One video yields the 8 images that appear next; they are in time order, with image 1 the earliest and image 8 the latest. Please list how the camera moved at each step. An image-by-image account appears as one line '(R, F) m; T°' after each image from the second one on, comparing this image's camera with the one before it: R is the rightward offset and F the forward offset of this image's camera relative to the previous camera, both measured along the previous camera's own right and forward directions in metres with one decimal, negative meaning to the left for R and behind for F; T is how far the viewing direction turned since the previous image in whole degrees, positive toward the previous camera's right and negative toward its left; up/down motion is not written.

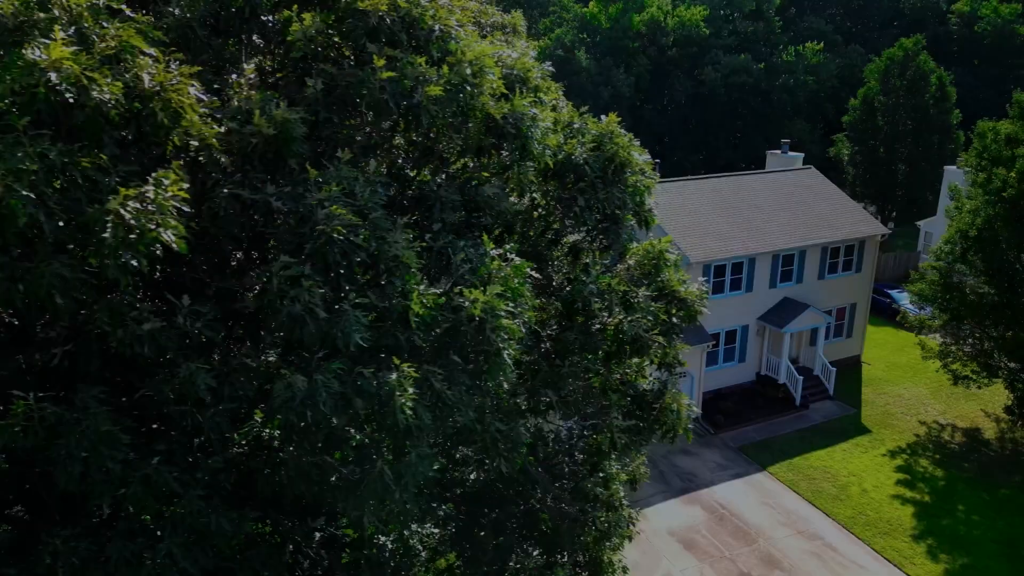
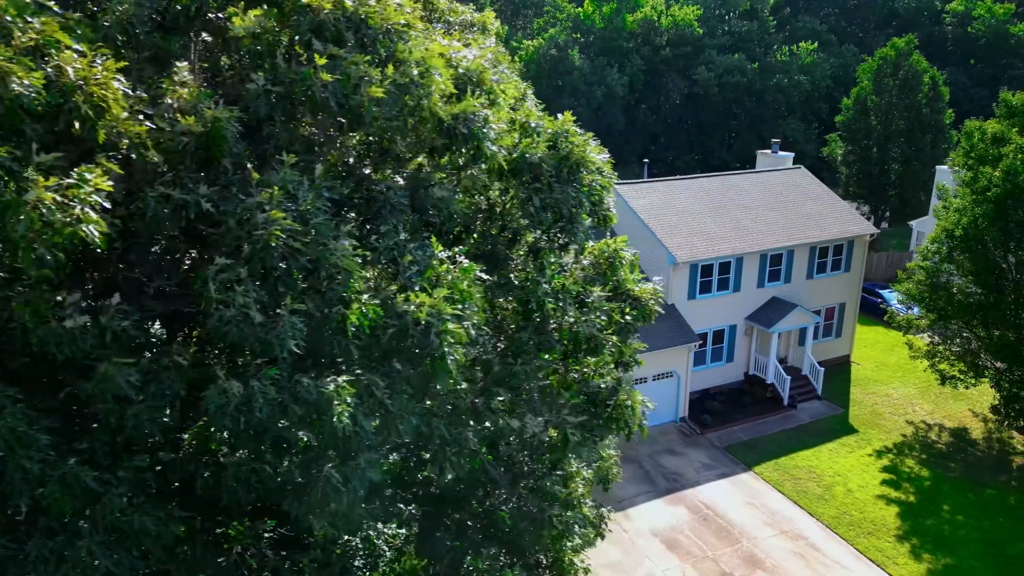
(+0.7, 0.0) m; 0°
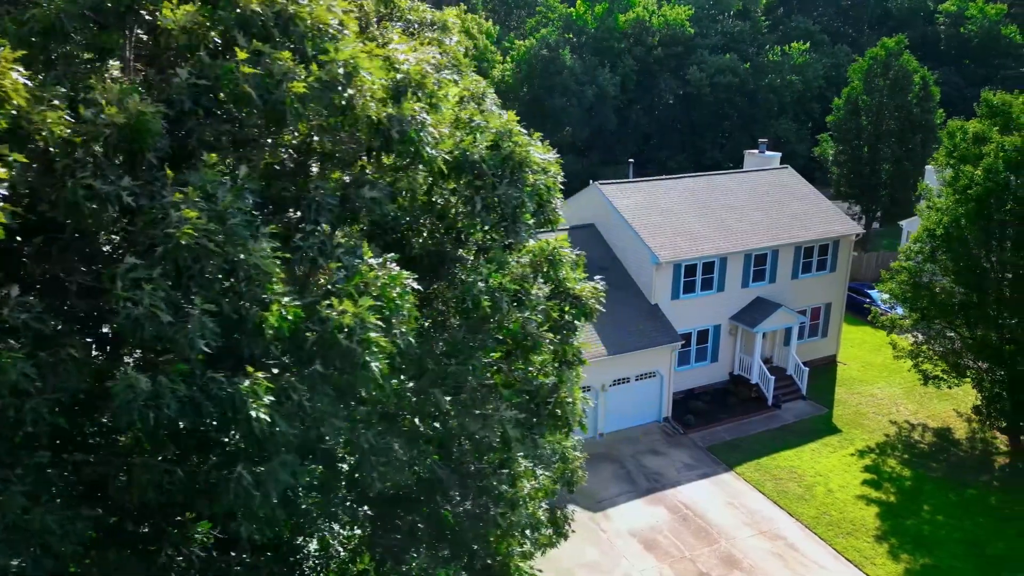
(+0.9, 0.0) m; 0°
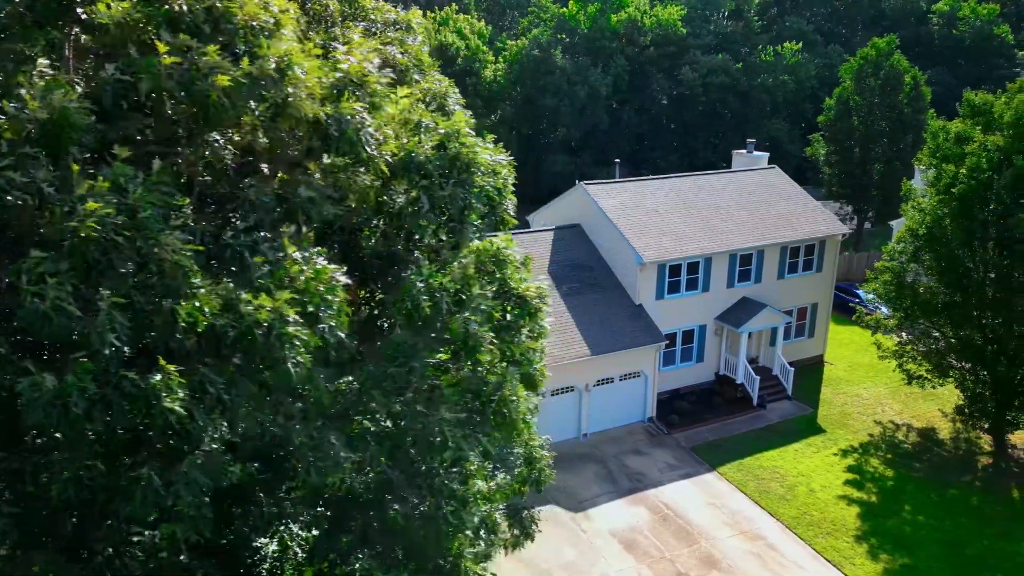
(+0.8, 0.0) m; 0°
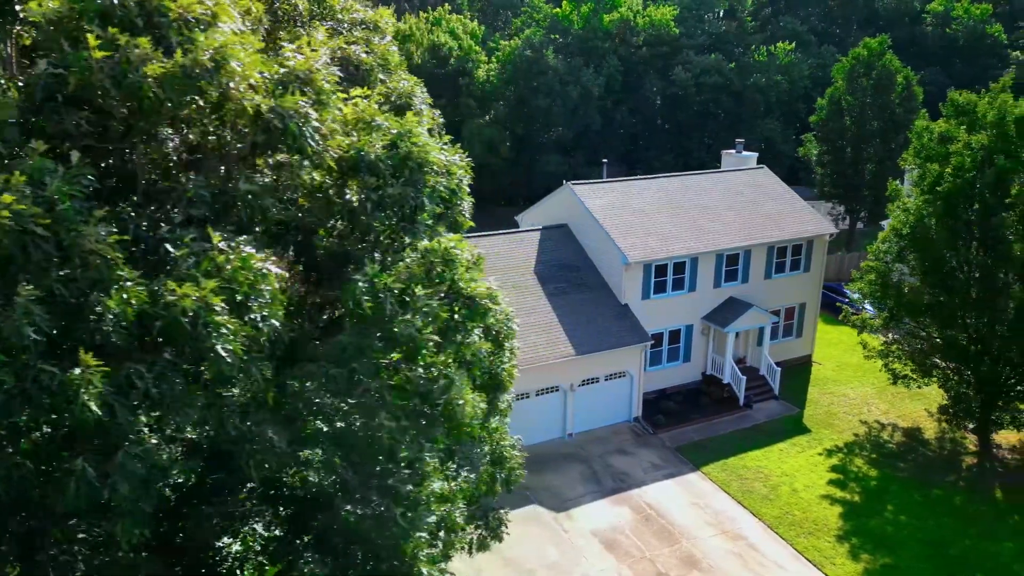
(+0.8, 0.0) m; 0°
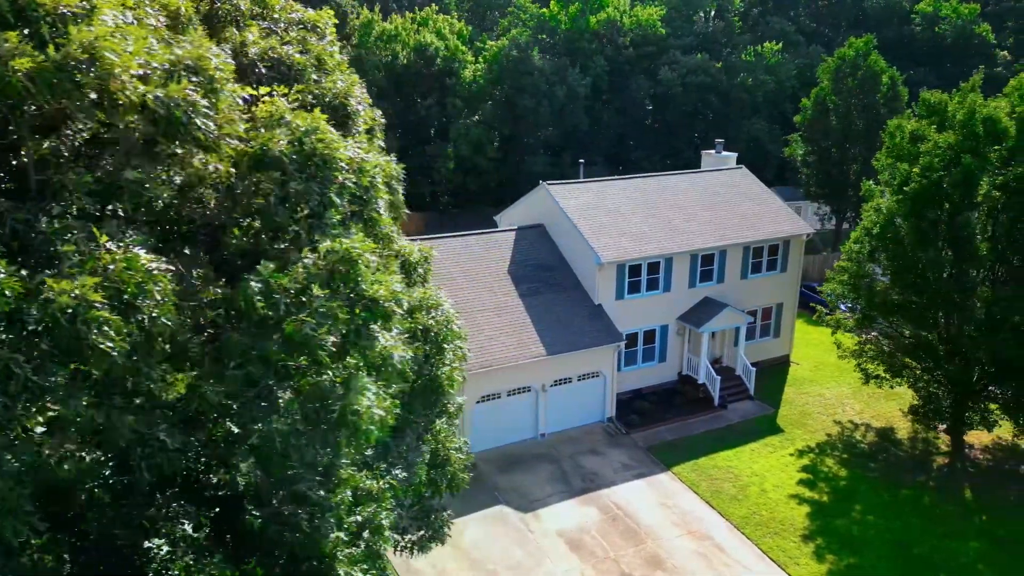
(+1.4, 0.0) m; 0°
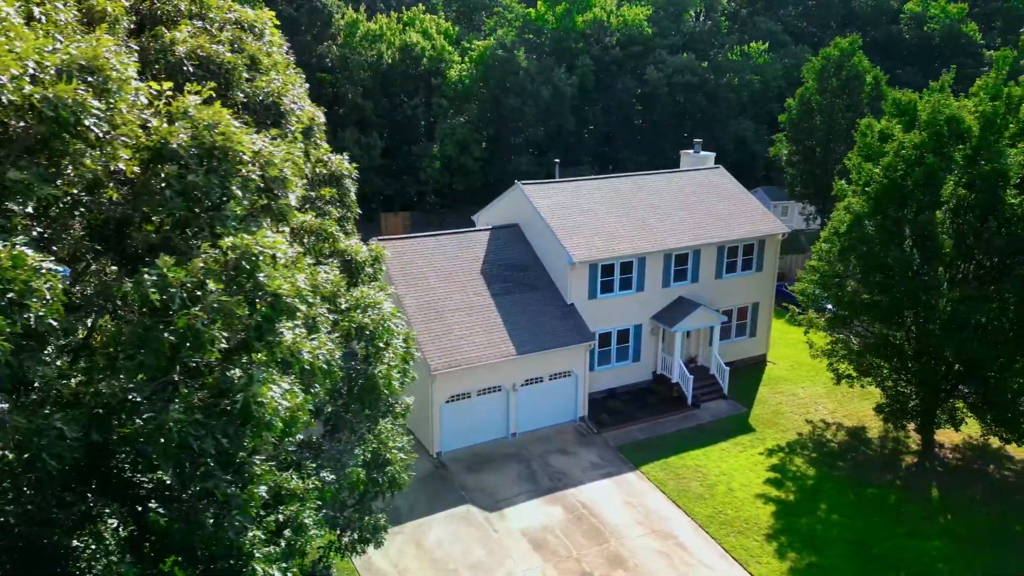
(+1.5, 0.0) m; 0°
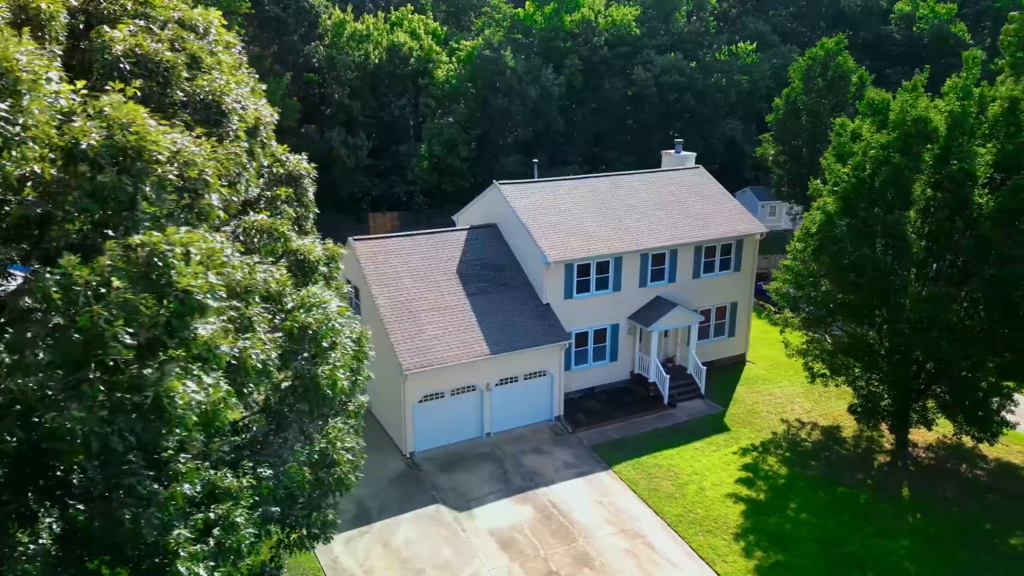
(+1.3, 0.0) m; 0°
